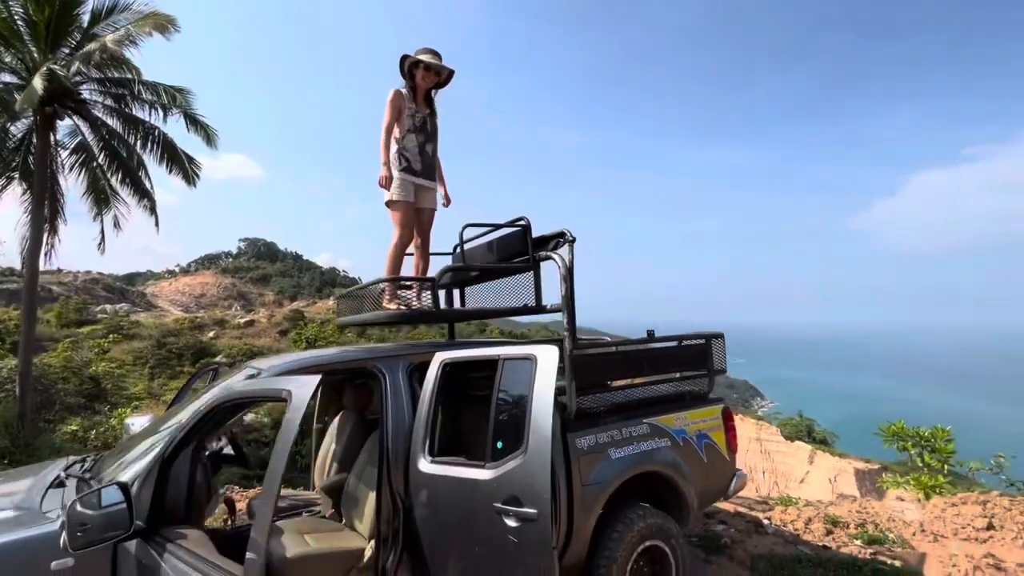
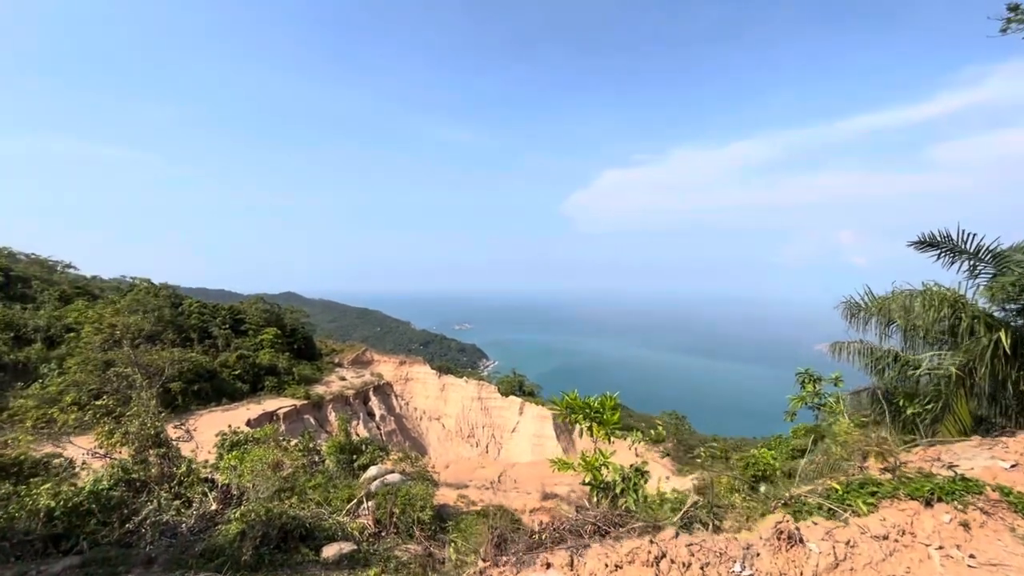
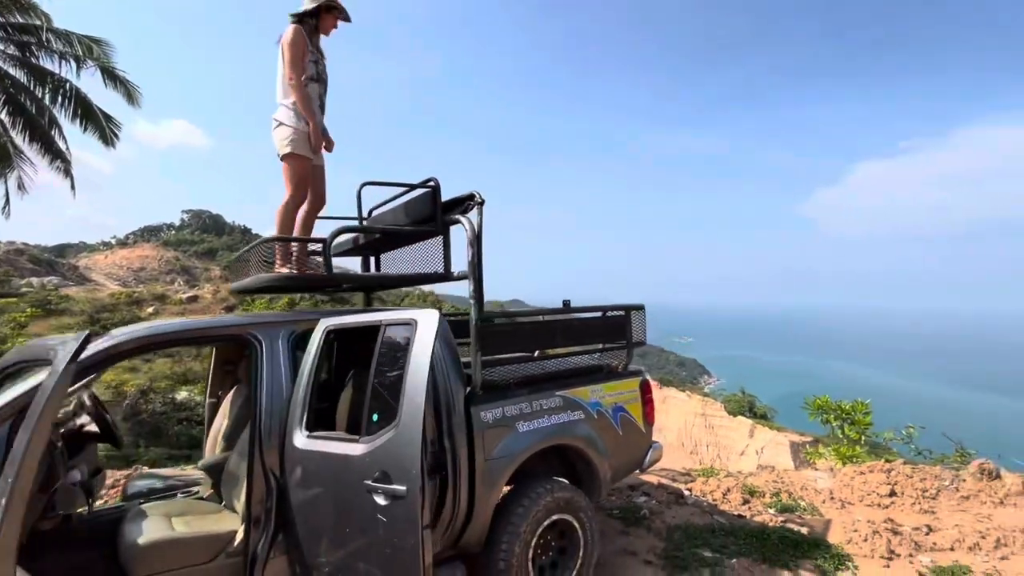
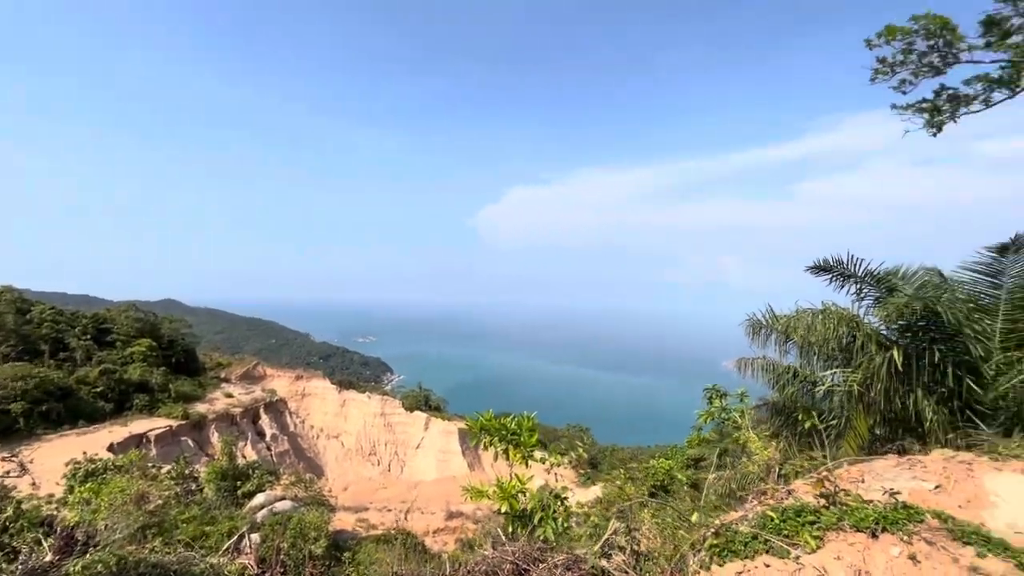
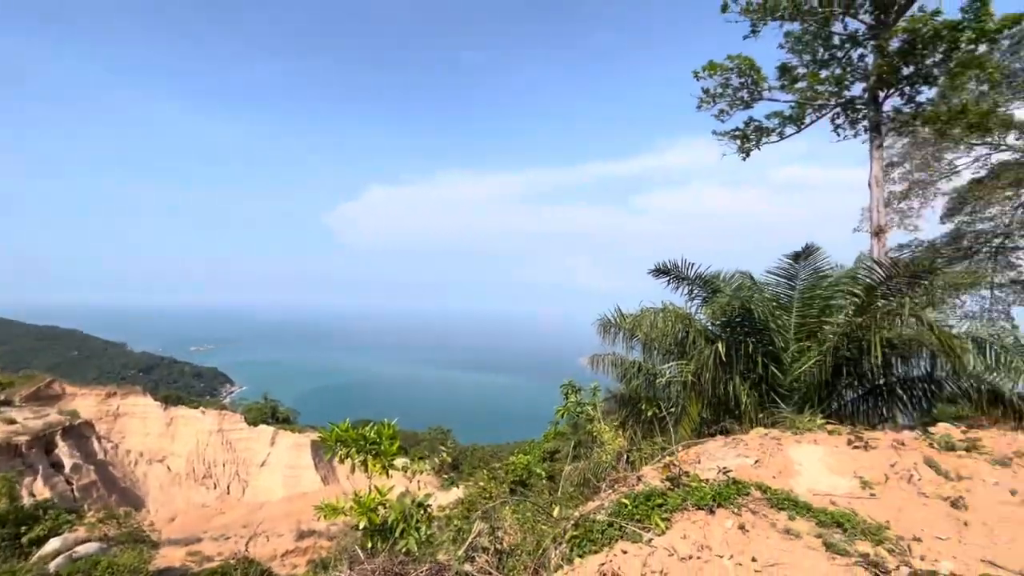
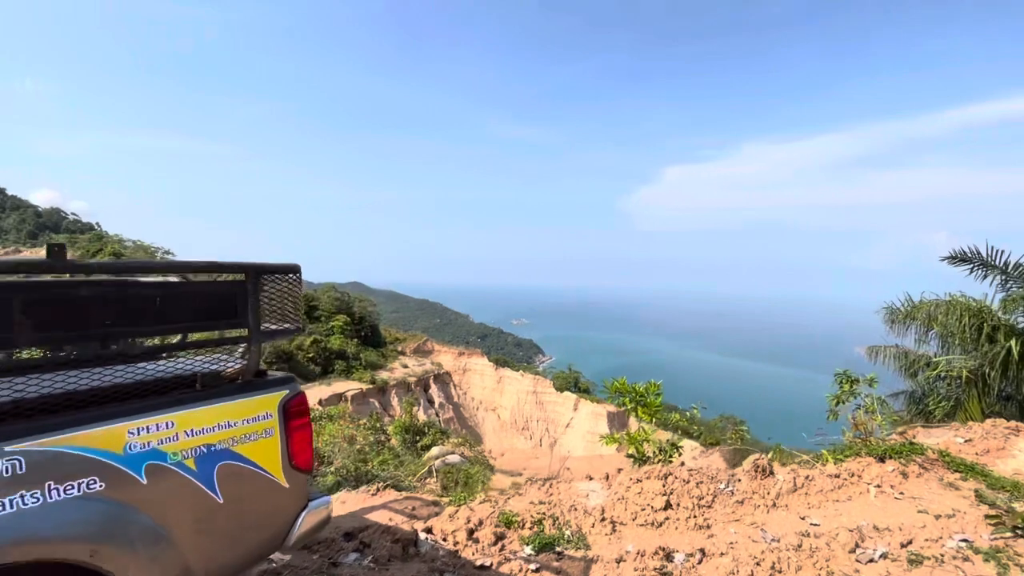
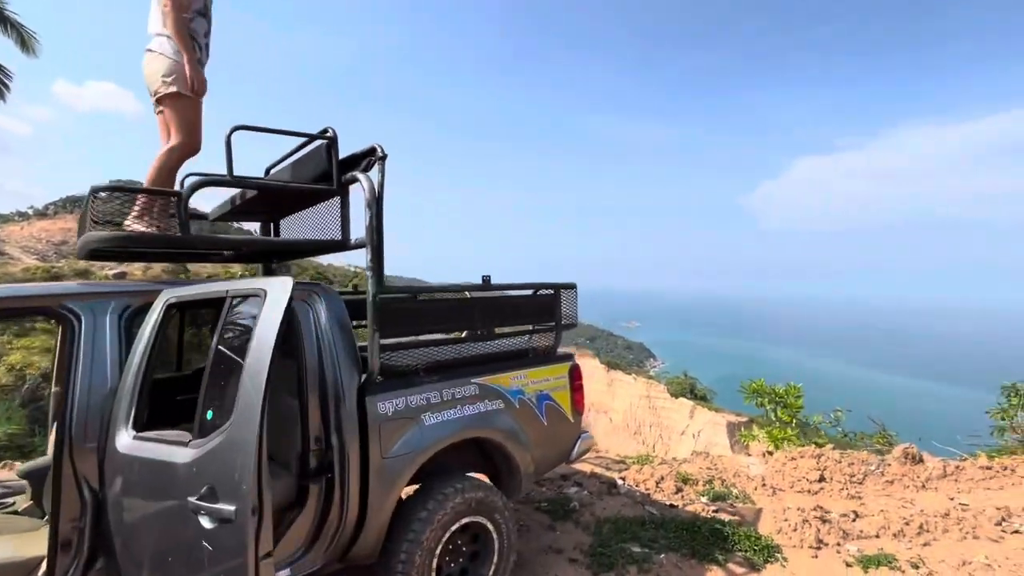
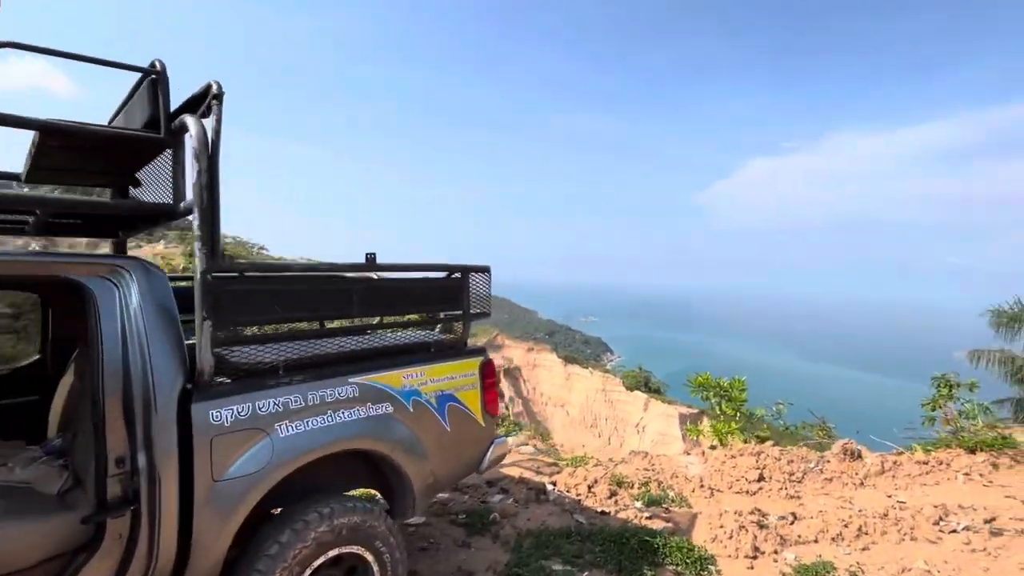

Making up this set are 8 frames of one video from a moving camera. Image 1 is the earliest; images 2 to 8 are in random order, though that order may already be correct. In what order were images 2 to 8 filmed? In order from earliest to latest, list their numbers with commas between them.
3, 7, 8, 6, 2, 4, 5
